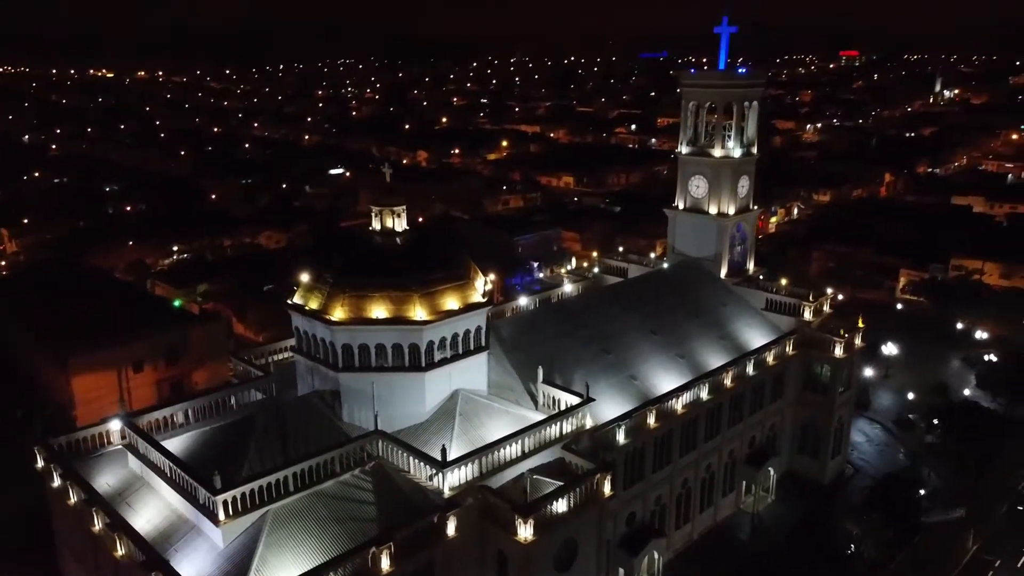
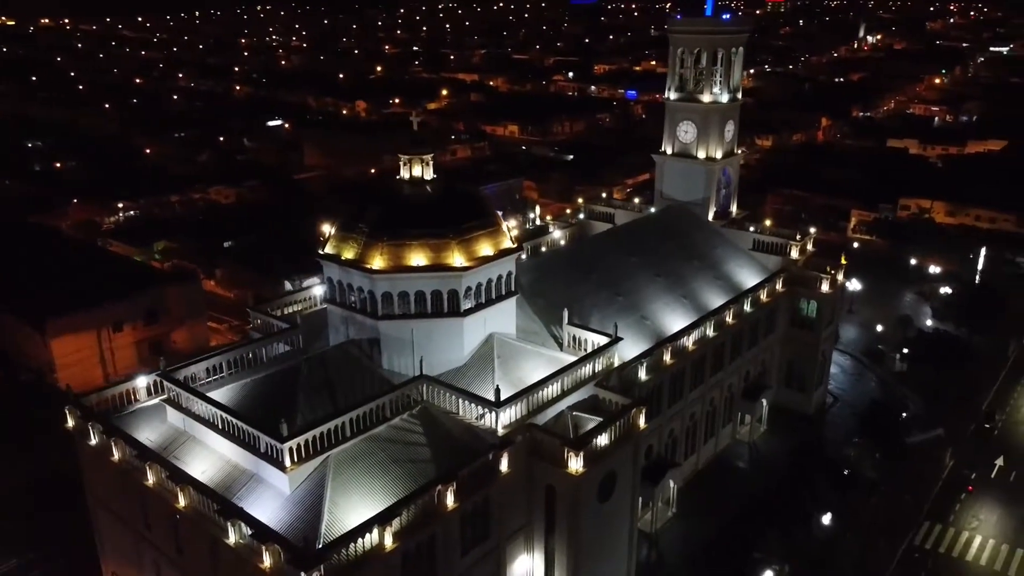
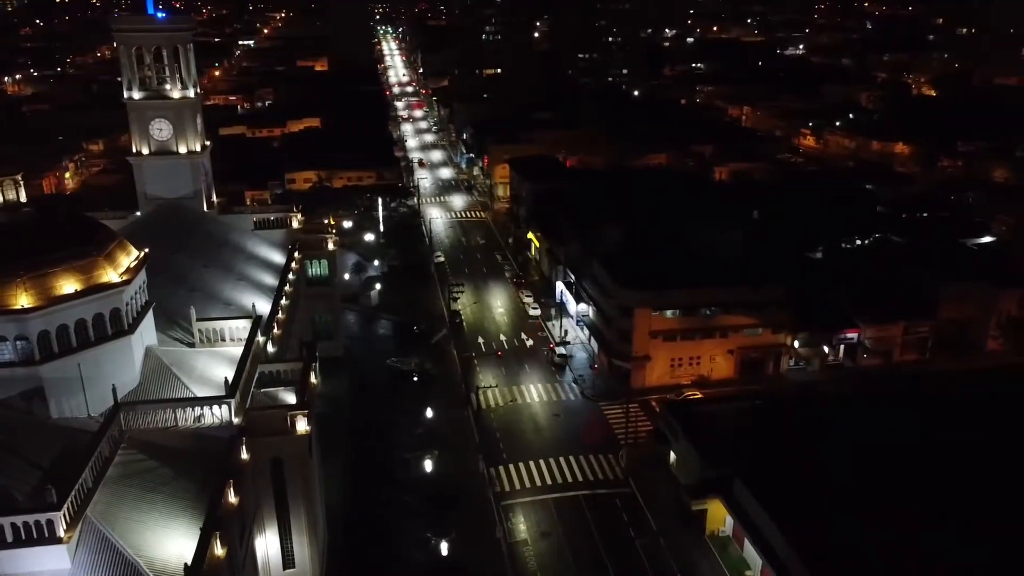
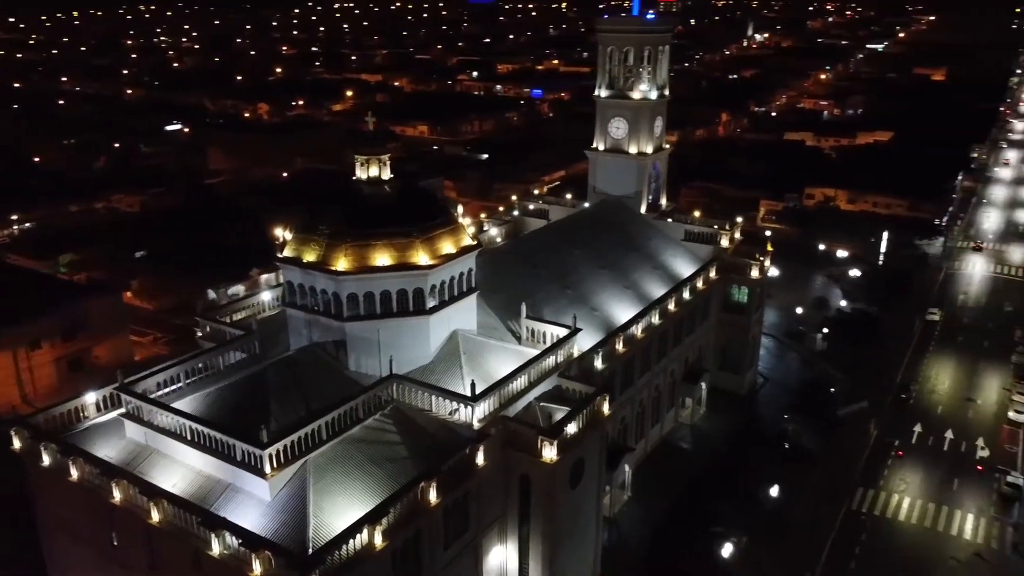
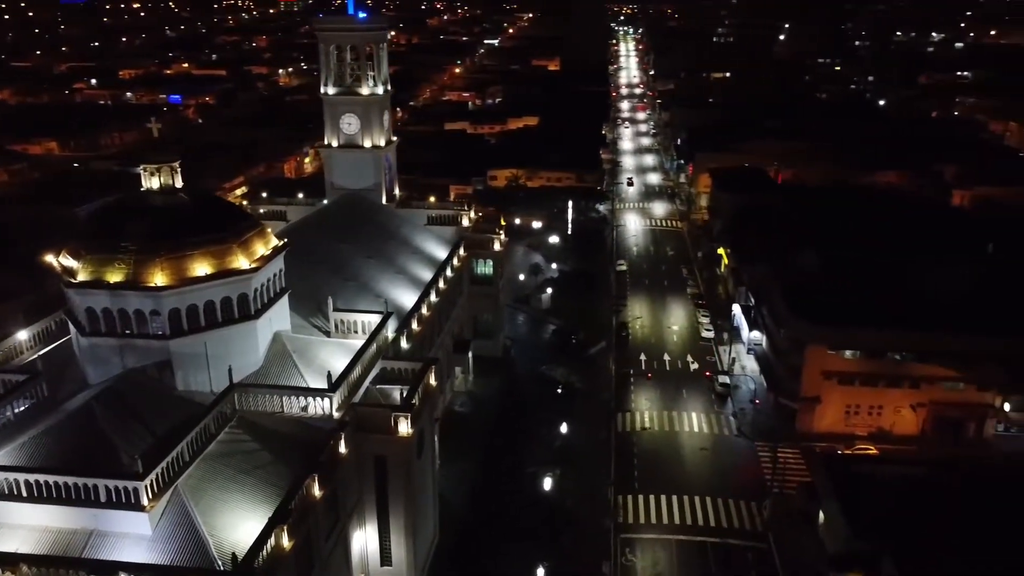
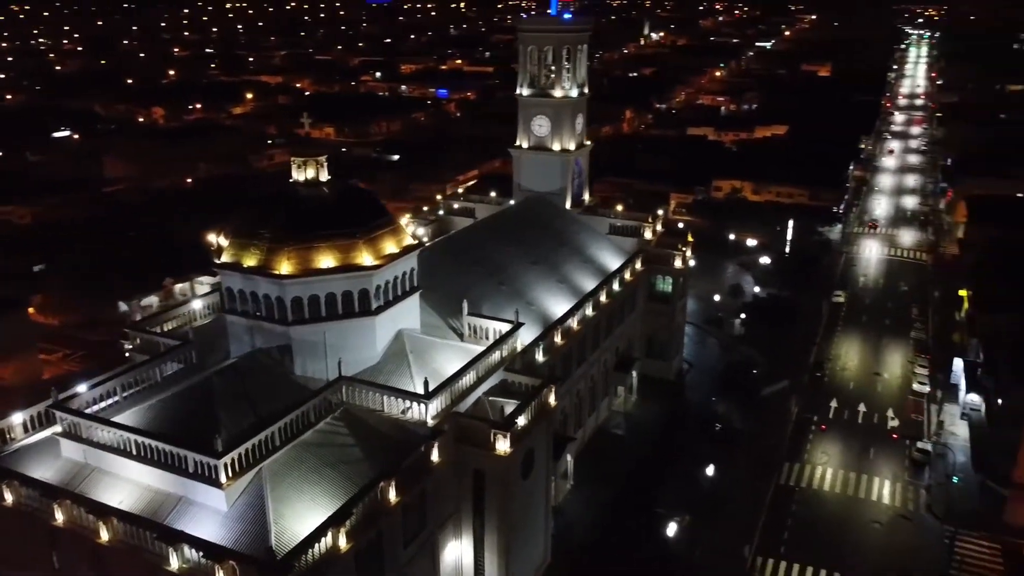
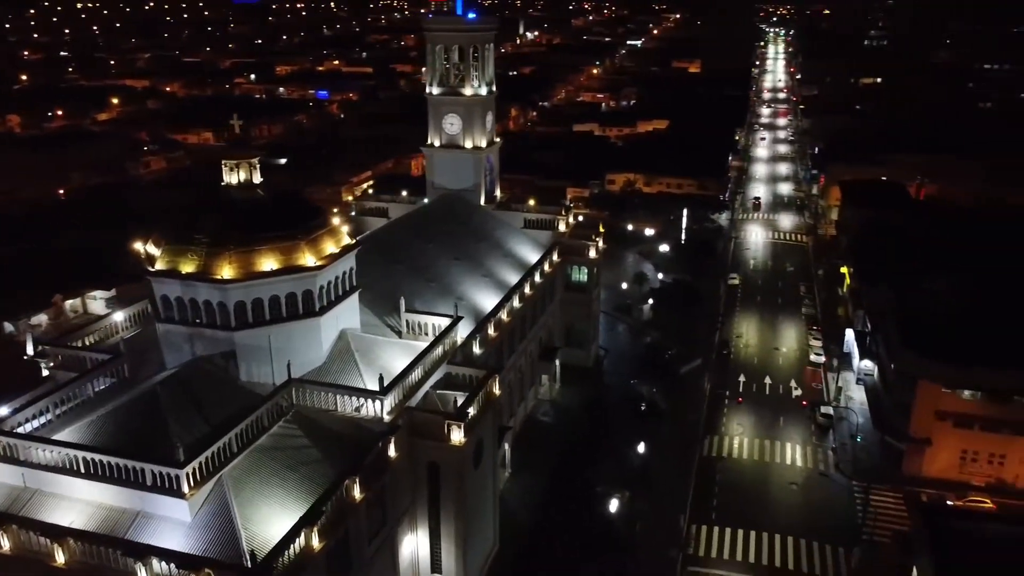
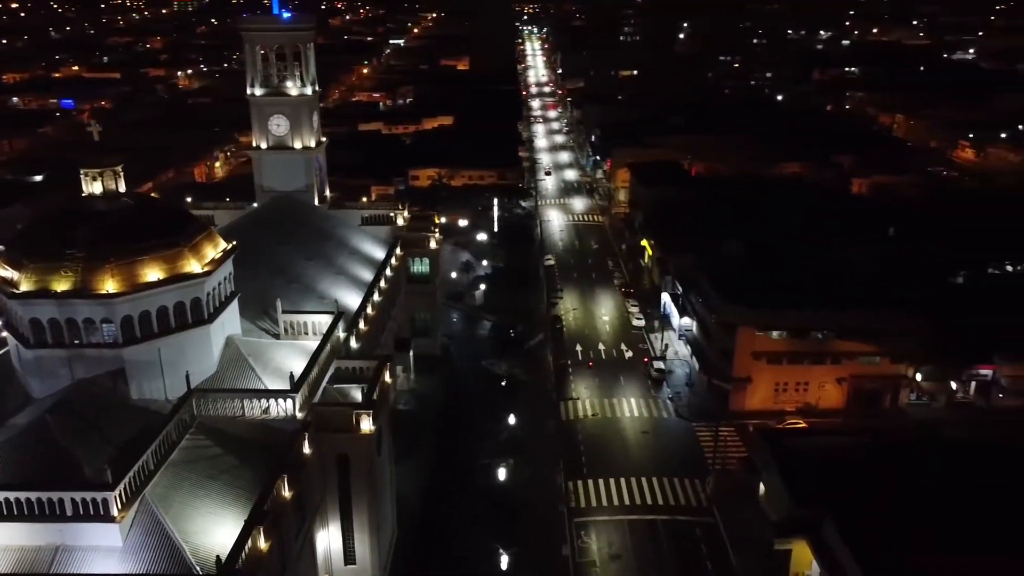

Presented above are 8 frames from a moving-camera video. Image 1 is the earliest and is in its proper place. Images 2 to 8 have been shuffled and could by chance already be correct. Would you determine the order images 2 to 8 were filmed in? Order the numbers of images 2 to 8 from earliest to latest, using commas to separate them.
2, 4, 6, 7, 5, 8, 3
